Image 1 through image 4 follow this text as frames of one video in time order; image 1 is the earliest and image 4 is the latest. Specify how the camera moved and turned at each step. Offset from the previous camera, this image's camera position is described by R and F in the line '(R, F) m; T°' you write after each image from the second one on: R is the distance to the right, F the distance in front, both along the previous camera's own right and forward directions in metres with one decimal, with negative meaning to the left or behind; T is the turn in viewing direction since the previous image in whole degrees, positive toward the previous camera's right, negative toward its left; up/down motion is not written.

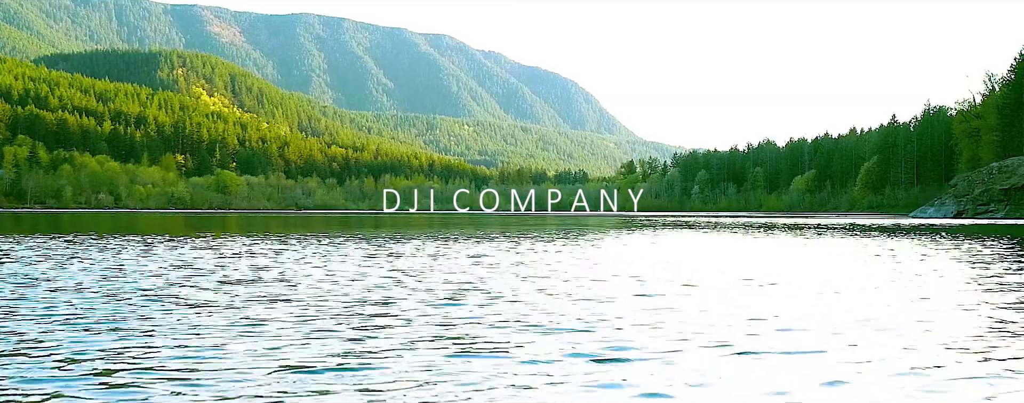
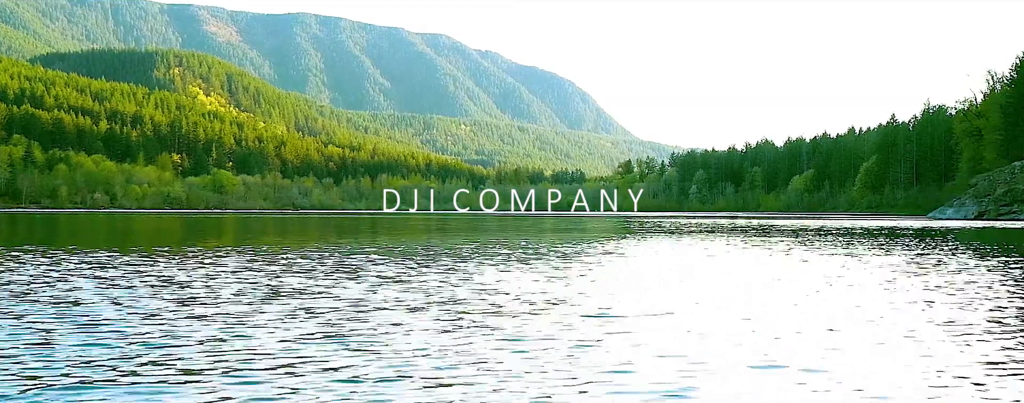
(-0.2, +1.1) m; 0°
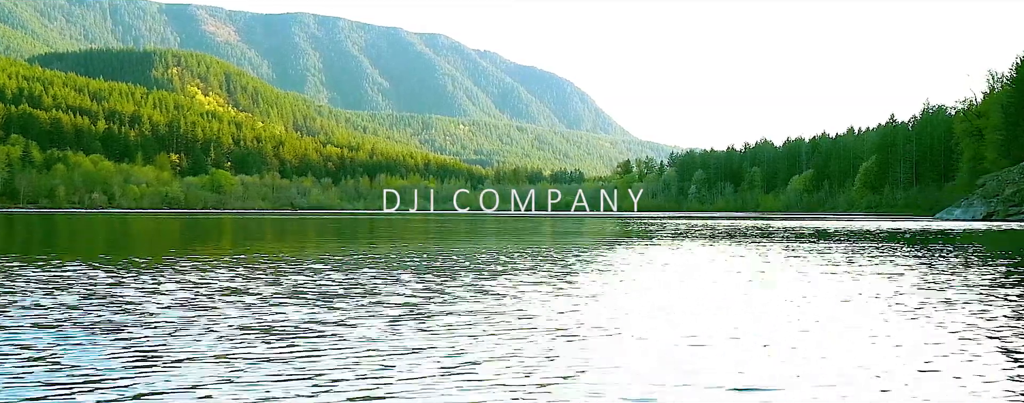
(-0.1, +0.4) m; 0°
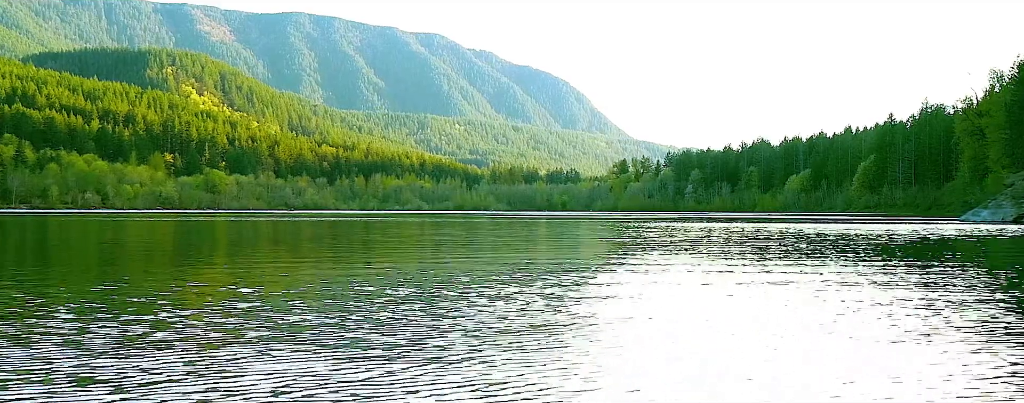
(-0.2, +1.6) m; 0°
